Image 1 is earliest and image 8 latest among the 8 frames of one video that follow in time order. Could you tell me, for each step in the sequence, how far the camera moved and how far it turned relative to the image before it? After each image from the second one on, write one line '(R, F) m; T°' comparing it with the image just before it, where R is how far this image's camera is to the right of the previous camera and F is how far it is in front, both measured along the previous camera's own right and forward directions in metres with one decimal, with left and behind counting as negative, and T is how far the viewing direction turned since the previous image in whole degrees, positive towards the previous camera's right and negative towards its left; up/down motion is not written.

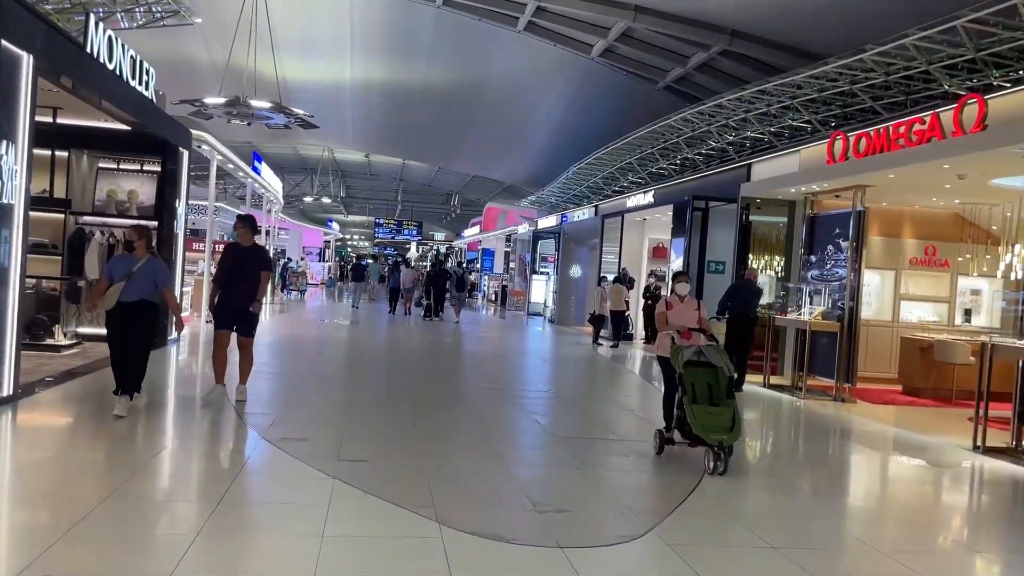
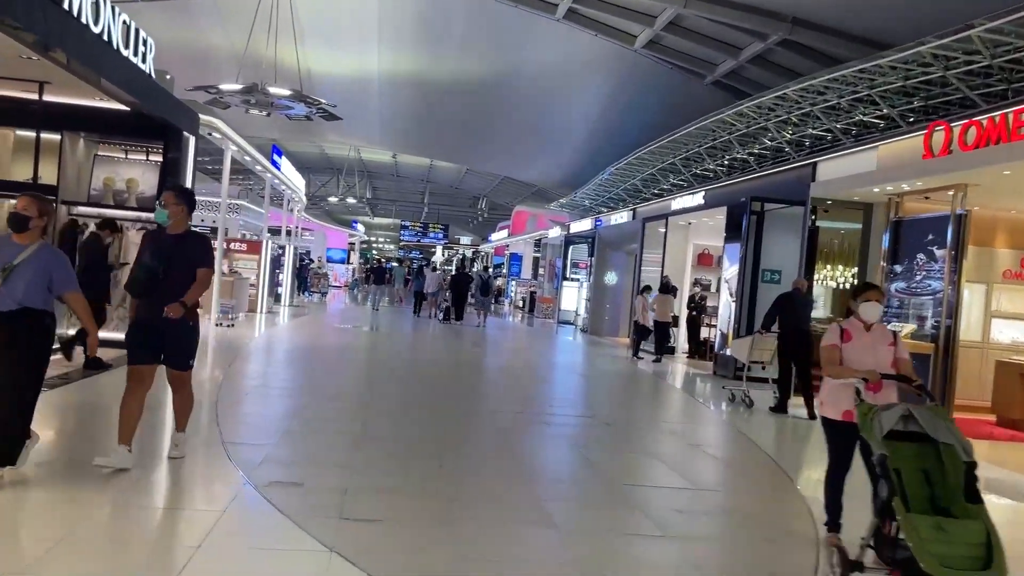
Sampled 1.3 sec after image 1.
(-0.1, +1.0) m; -2°
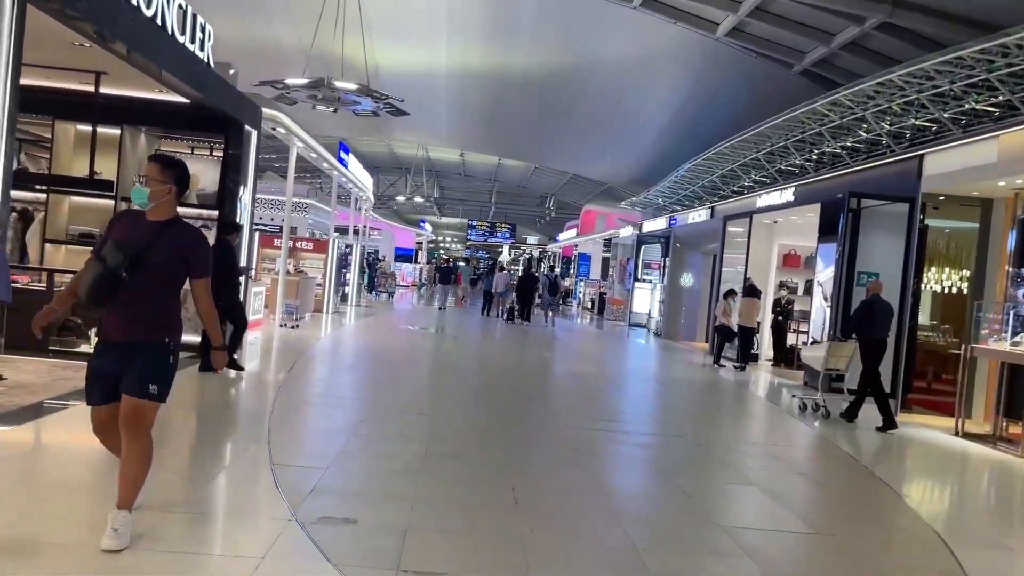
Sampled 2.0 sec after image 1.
(-0.1, +0.5) m; -5°
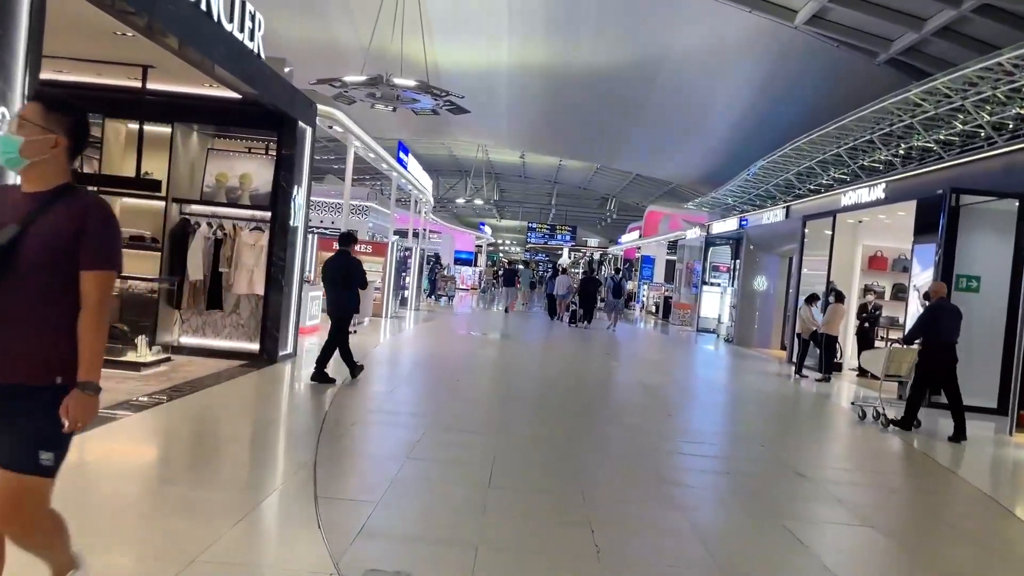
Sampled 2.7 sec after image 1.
(-0.1, +0.5) m; -4°
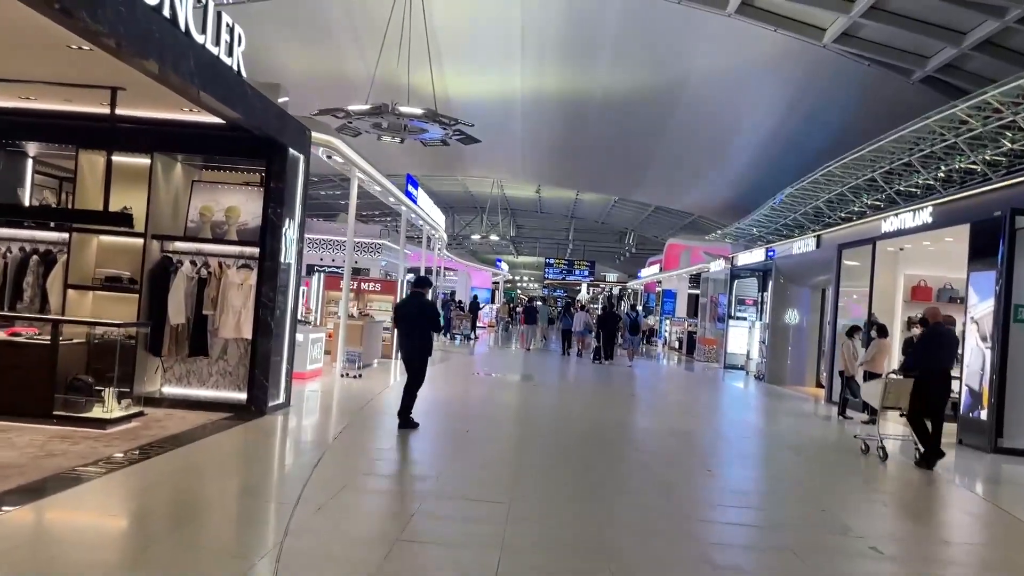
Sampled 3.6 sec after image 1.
(0.0, +0.7) m; -1°
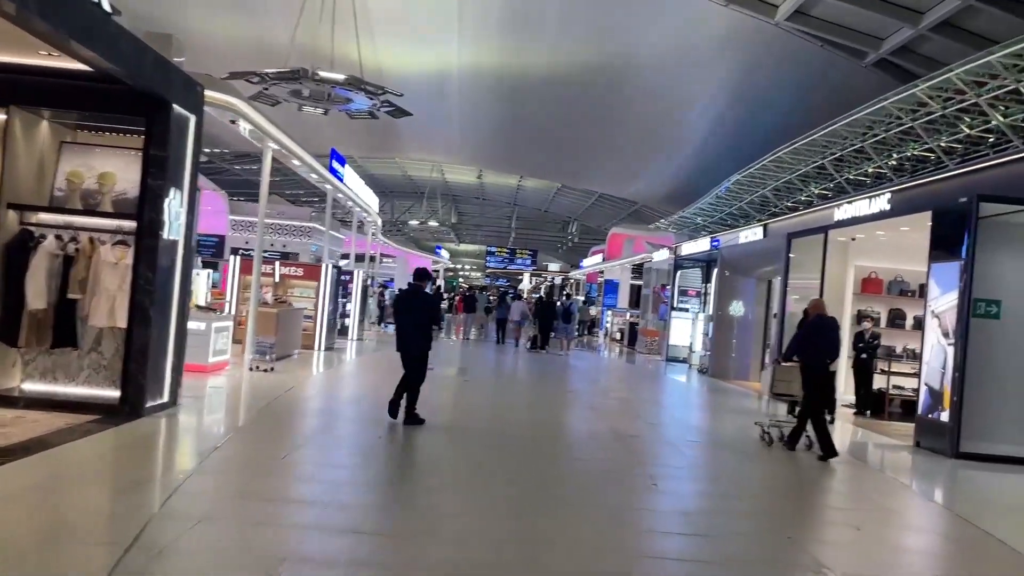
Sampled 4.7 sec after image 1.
(+0.1, +0.8) m; +4°
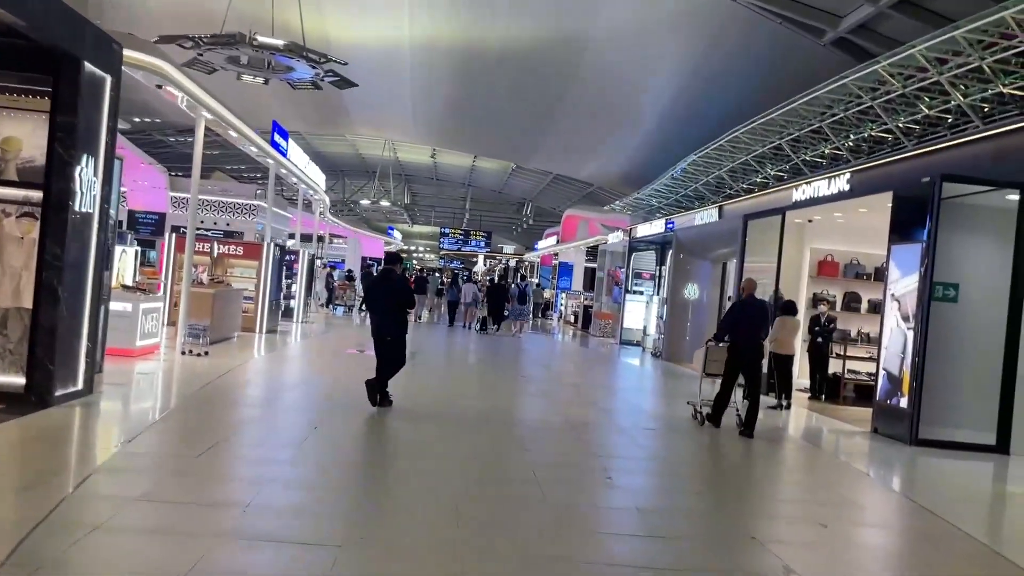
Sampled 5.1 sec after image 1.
(+0.1, +0.3) m; +3°
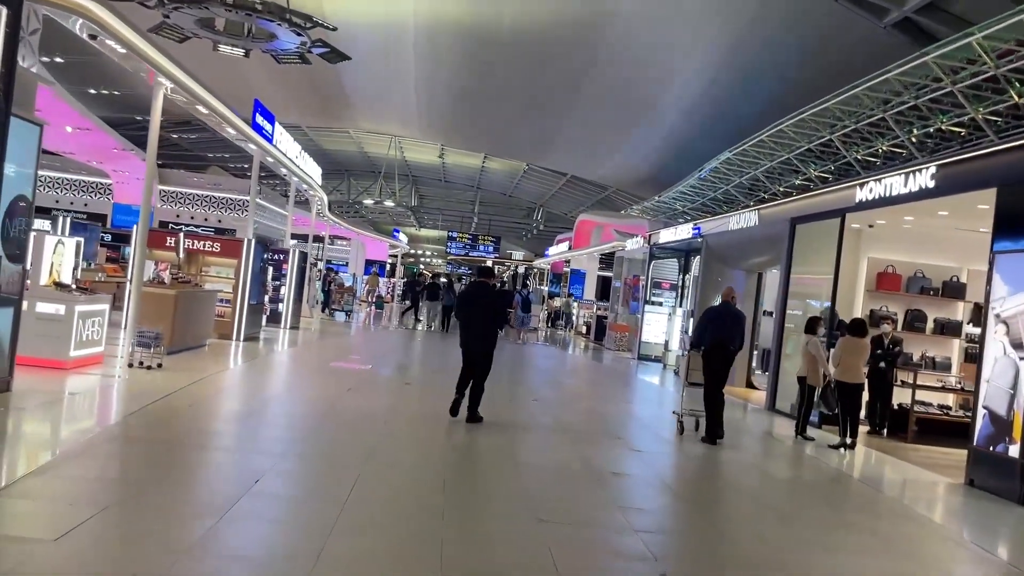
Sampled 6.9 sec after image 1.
(0.0, +1.3) m; -1°
